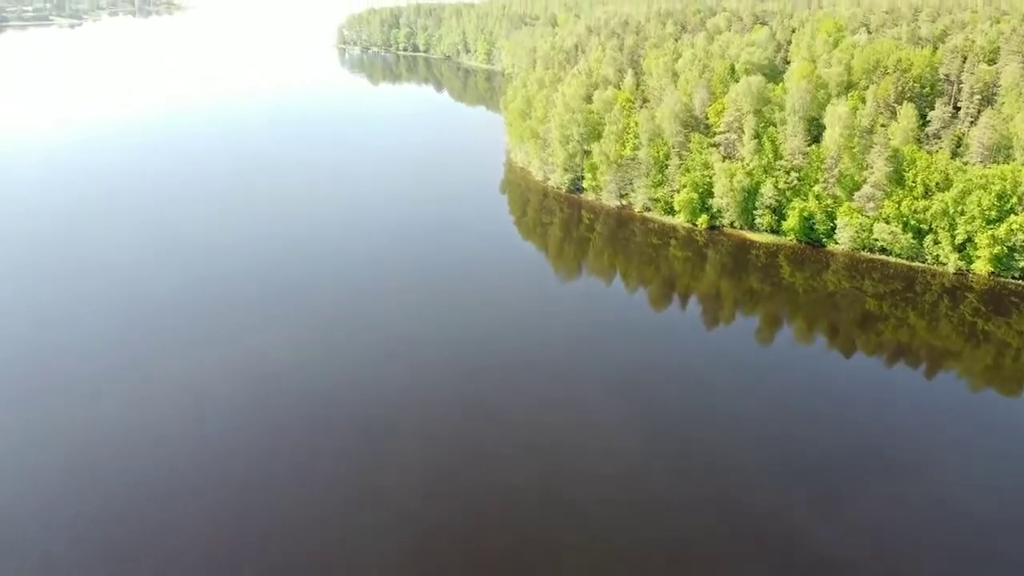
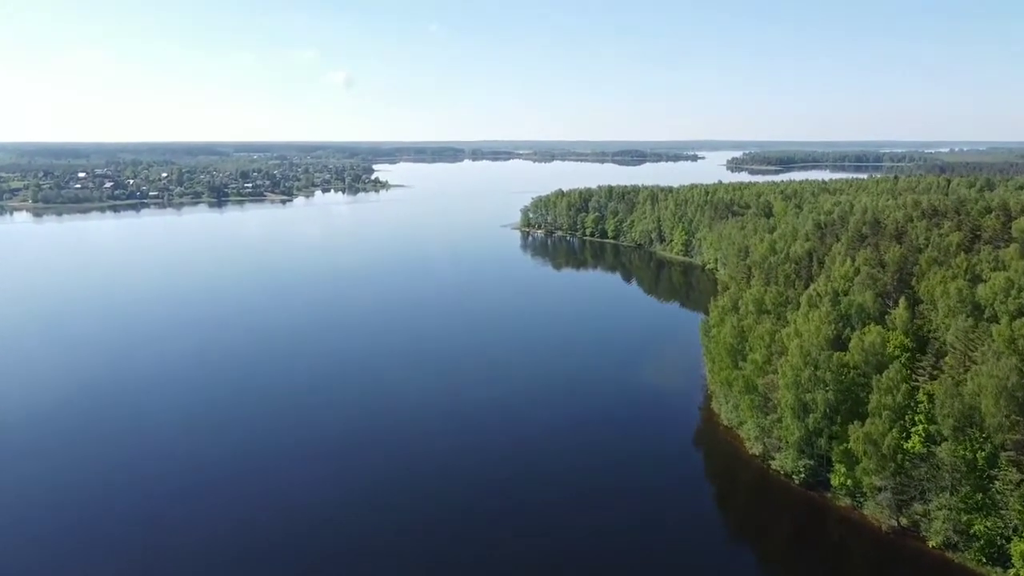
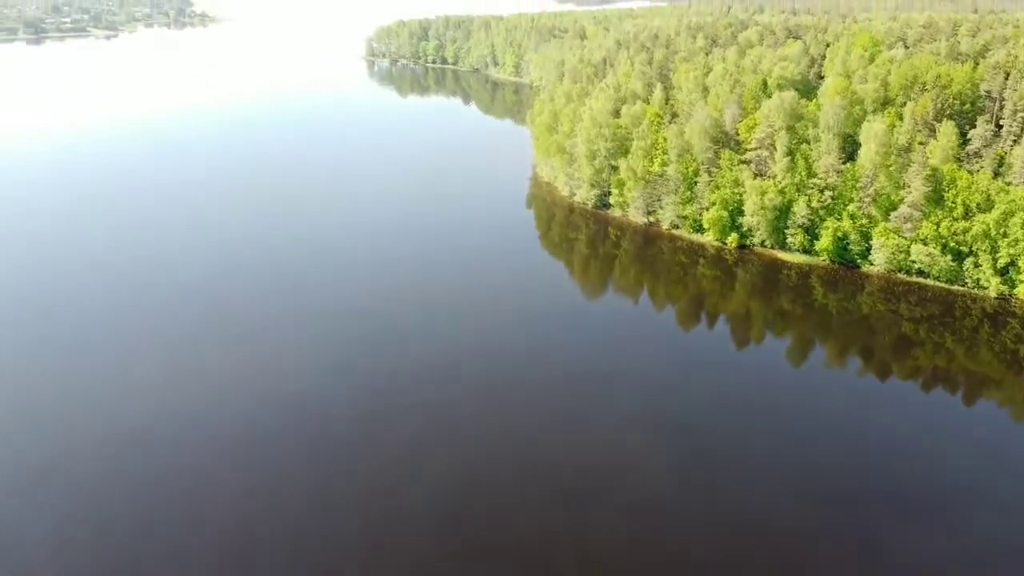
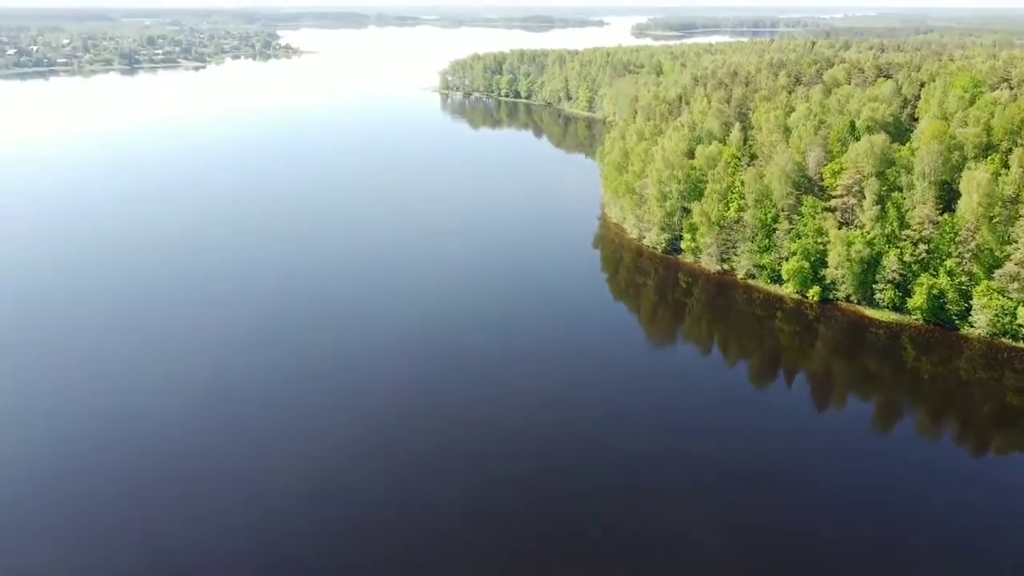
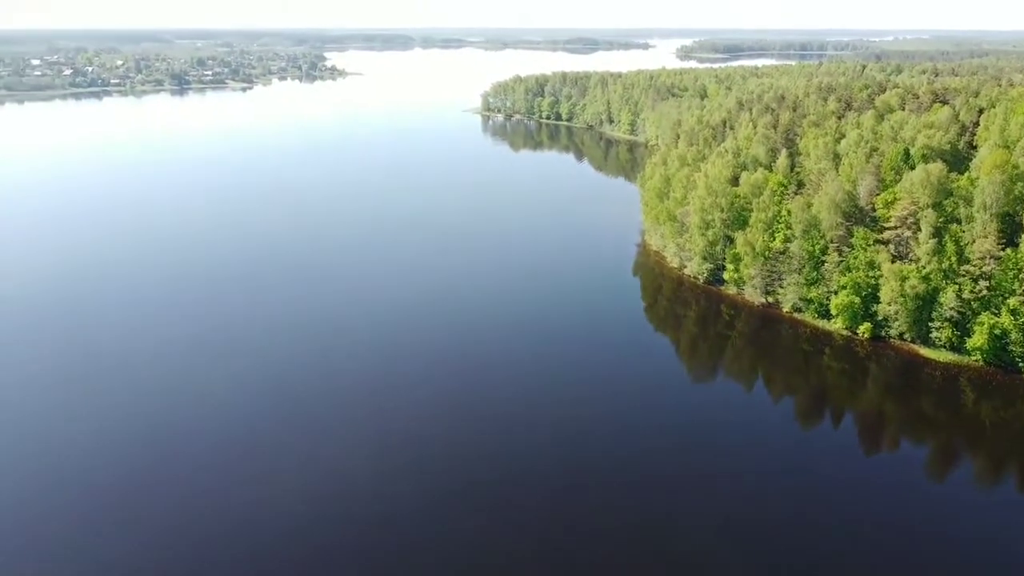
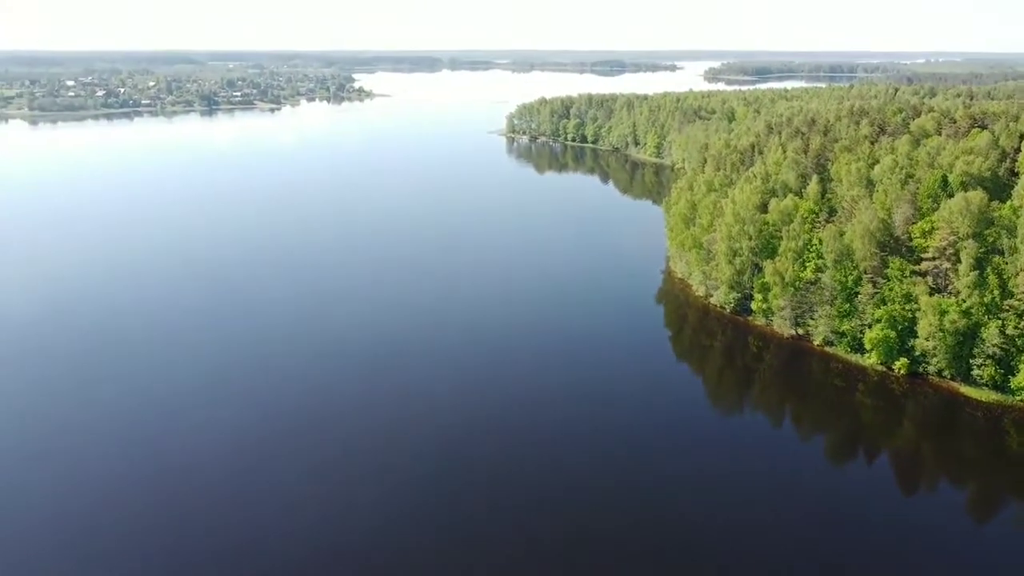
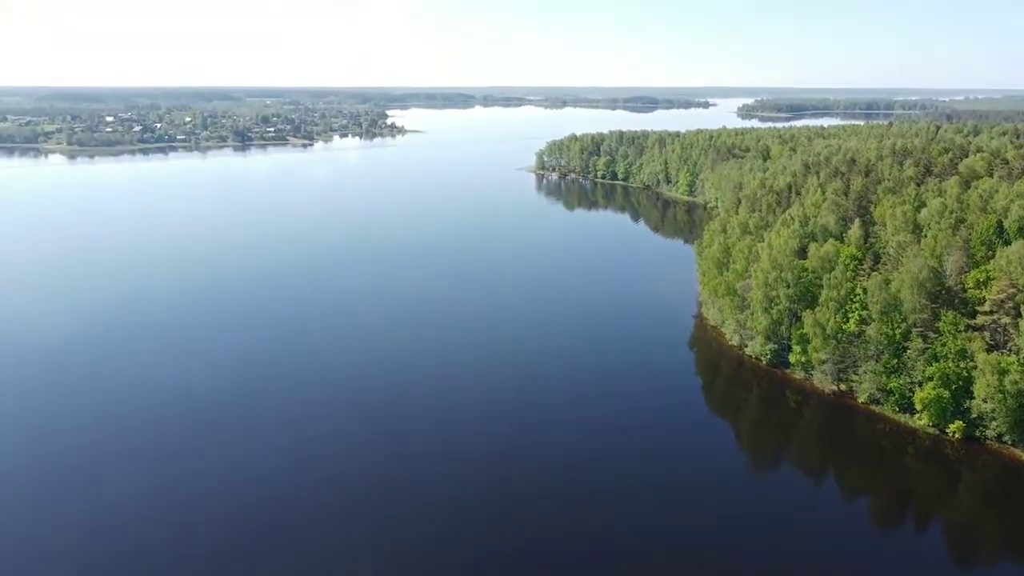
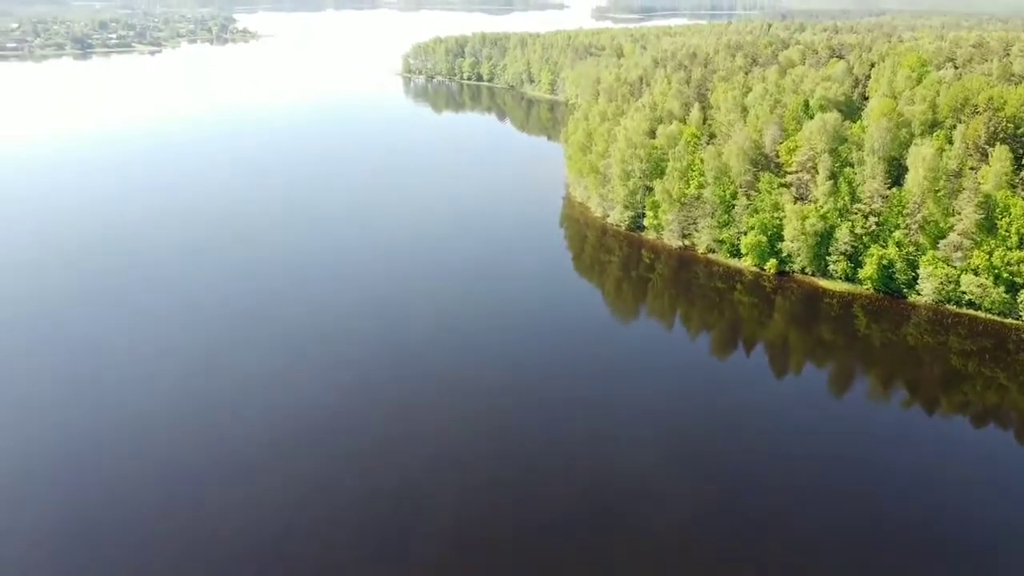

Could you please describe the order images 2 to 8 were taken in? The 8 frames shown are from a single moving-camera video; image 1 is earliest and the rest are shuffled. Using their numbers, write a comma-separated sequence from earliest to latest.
3, 8, 4, 5, 6, 7, 2
